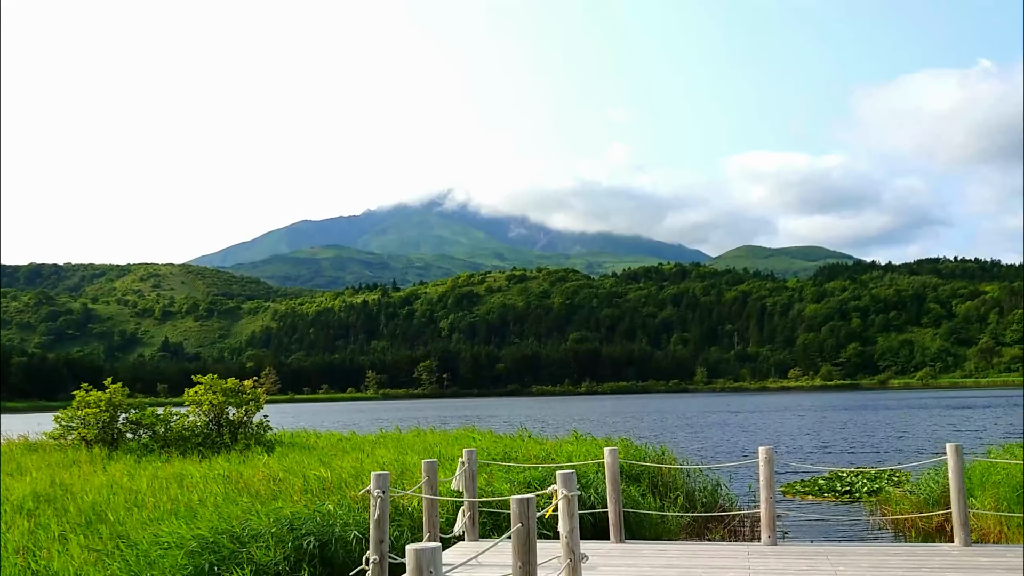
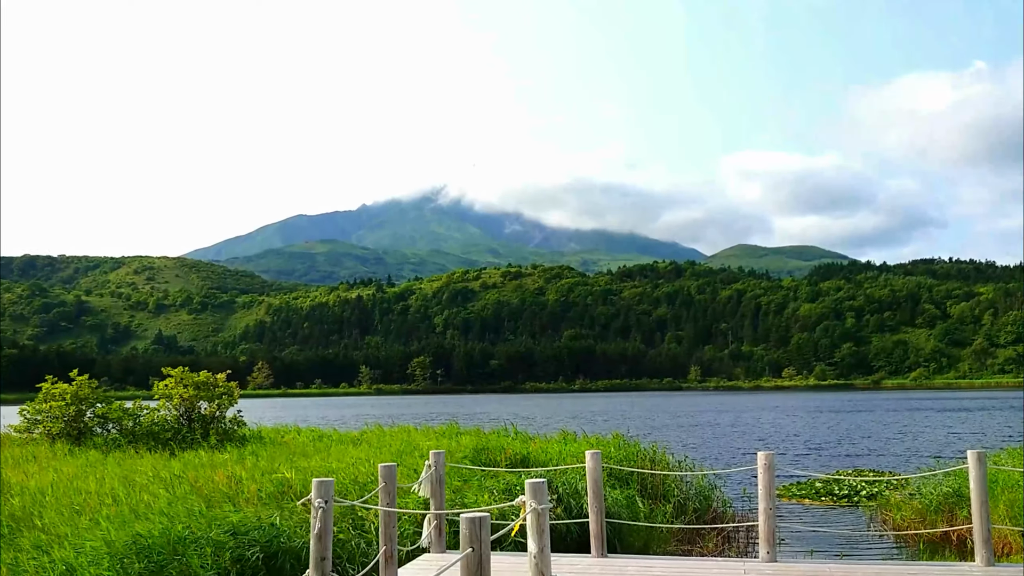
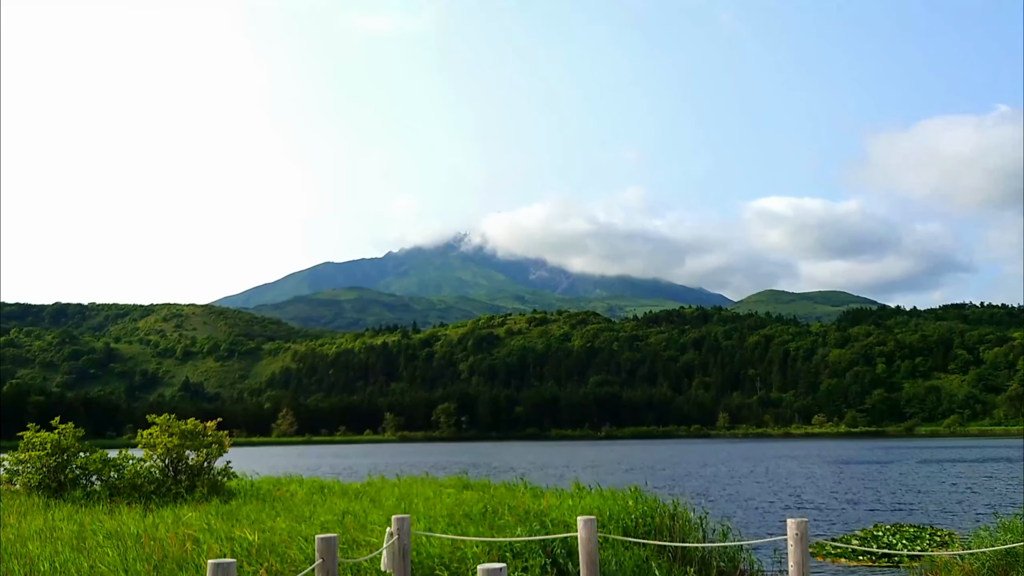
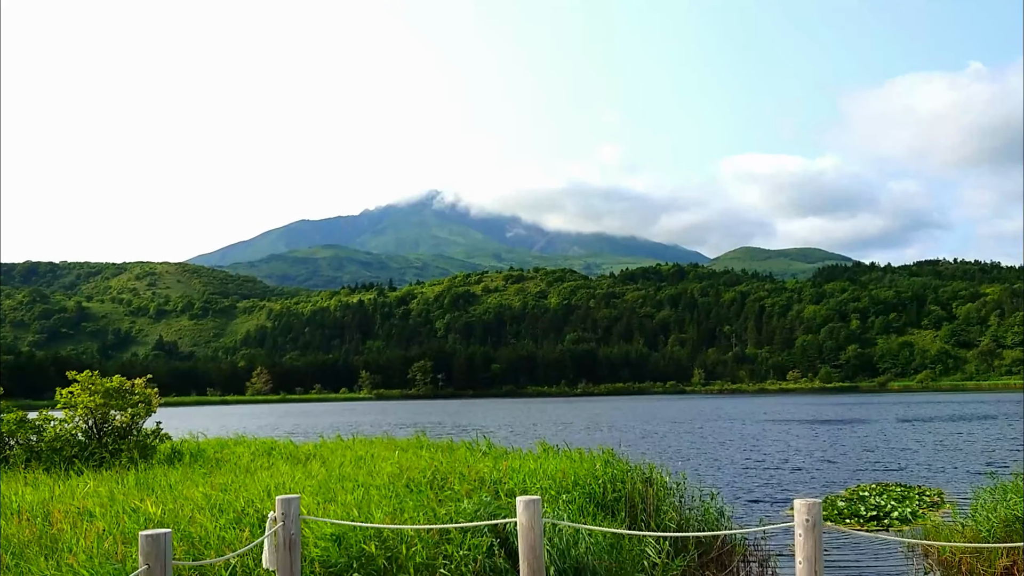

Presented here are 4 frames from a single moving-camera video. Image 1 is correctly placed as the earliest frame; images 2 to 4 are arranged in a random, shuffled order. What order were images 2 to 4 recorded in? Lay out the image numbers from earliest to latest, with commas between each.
2, 3, 4
